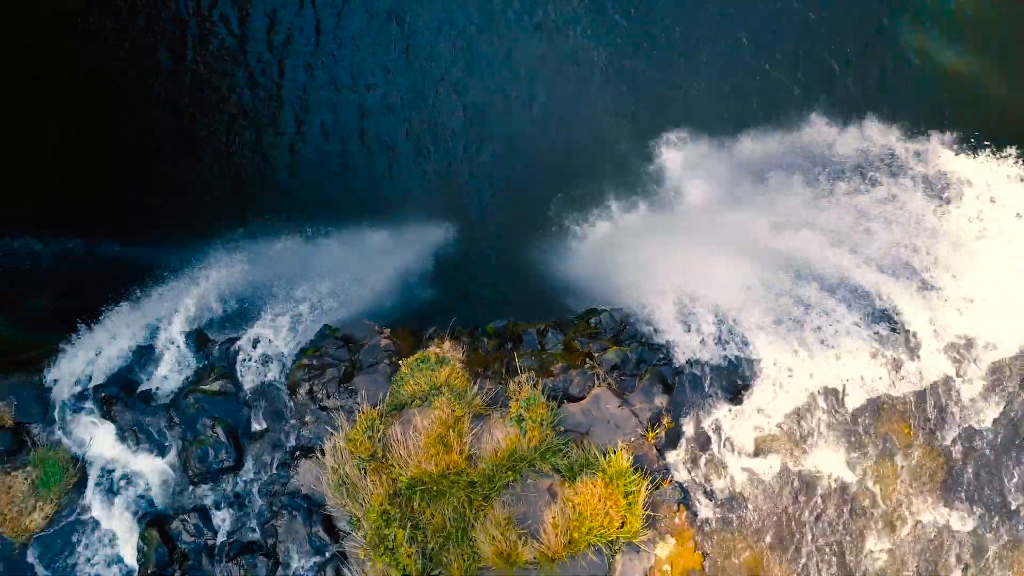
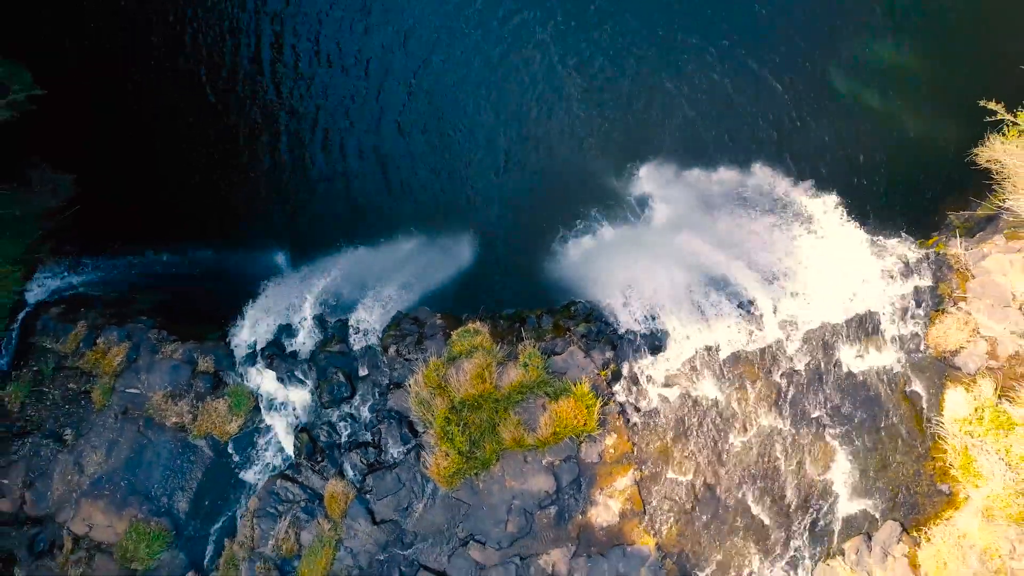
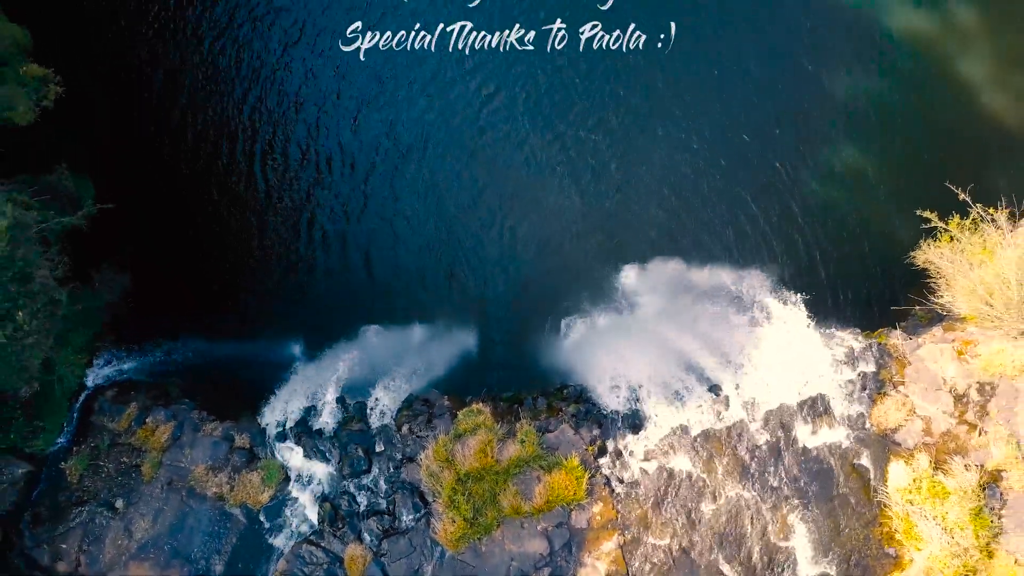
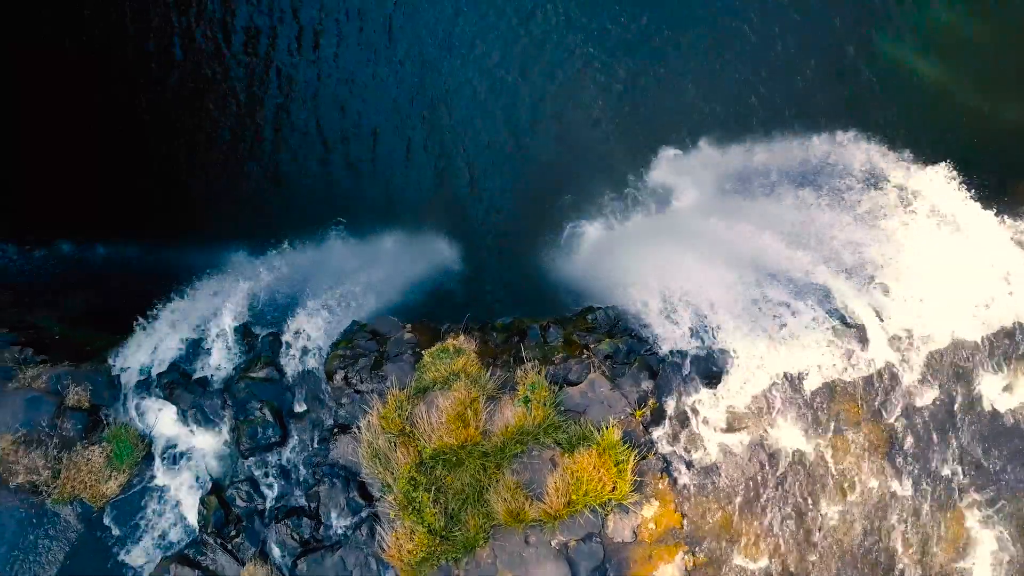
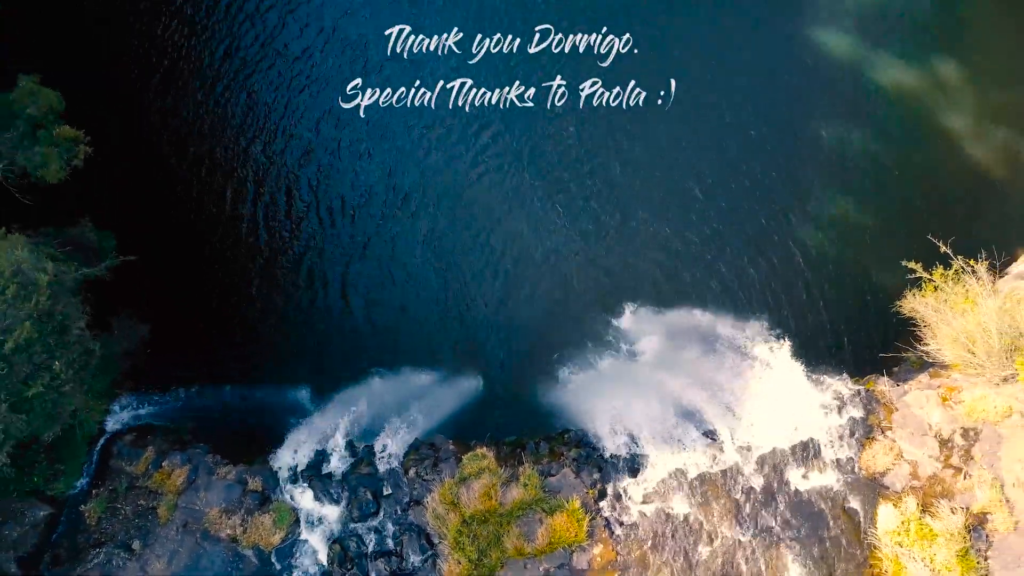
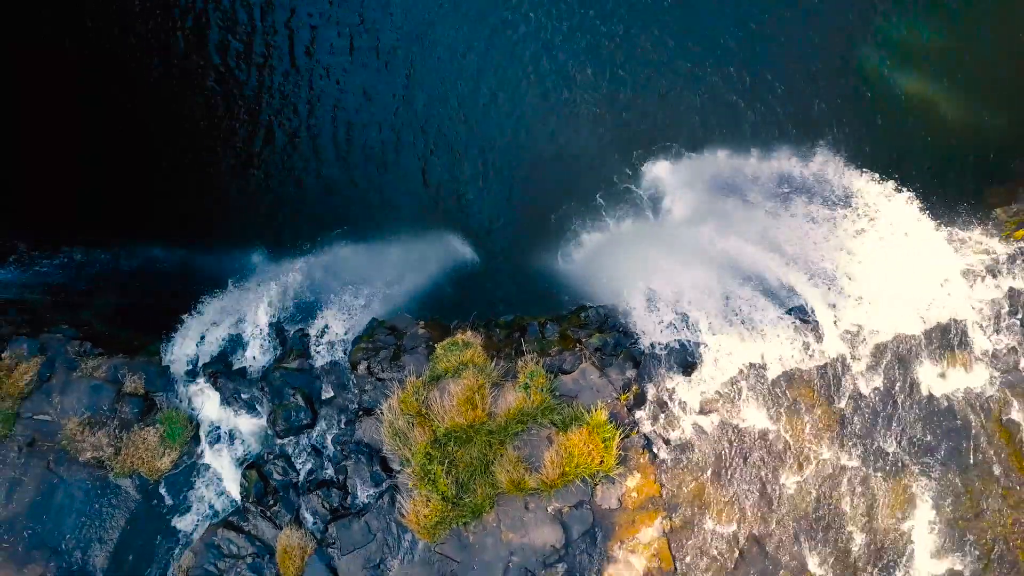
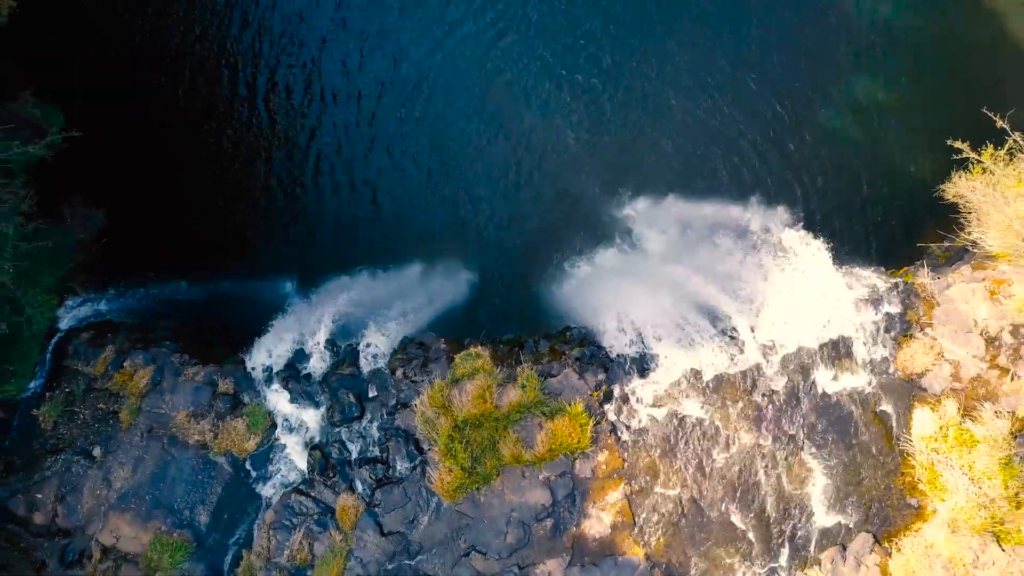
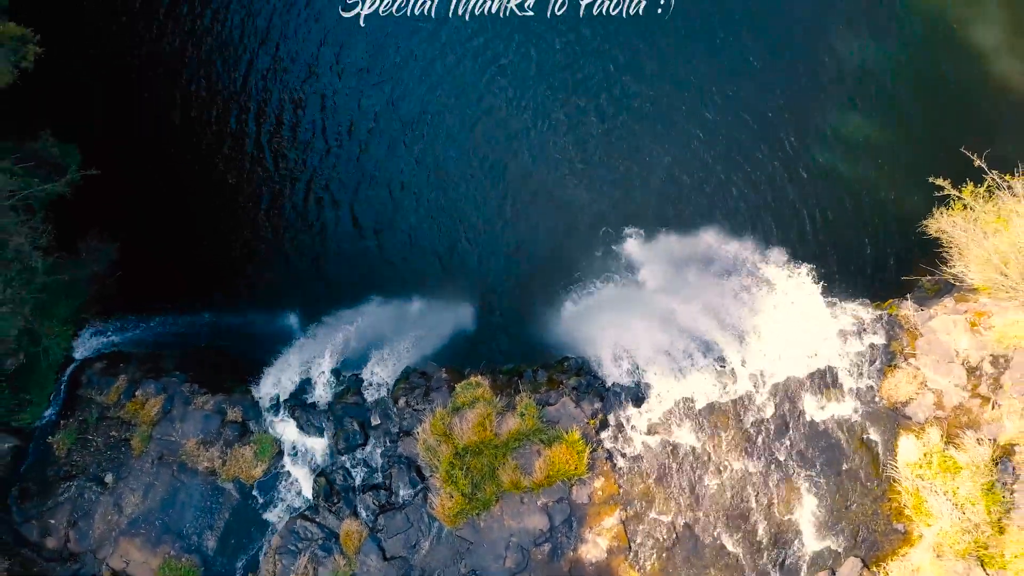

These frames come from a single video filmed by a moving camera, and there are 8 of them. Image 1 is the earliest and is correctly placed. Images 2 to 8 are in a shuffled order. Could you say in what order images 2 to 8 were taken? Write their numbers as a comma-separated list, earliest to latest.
4, 6, 2, 7, 8, 3, 5
